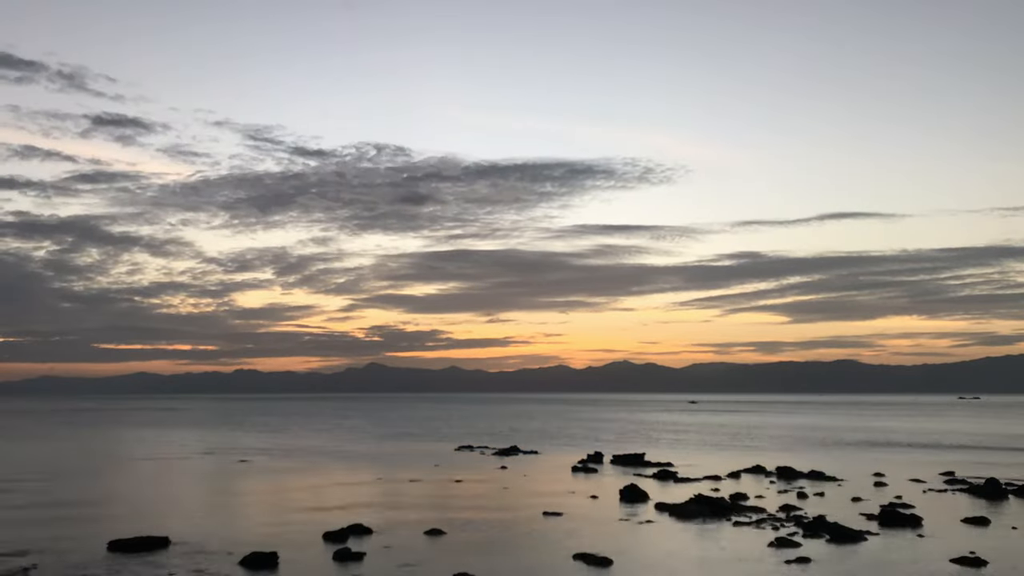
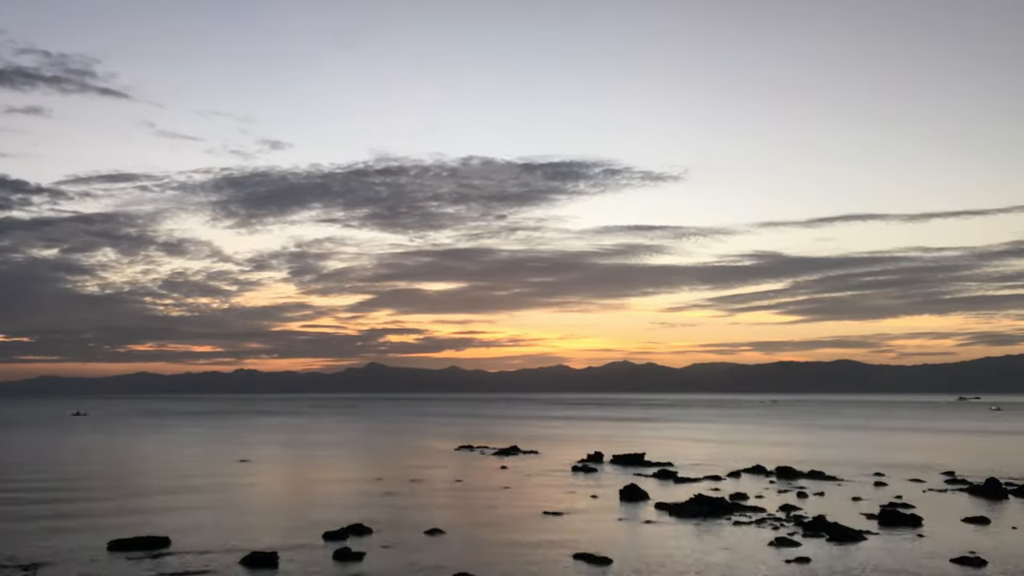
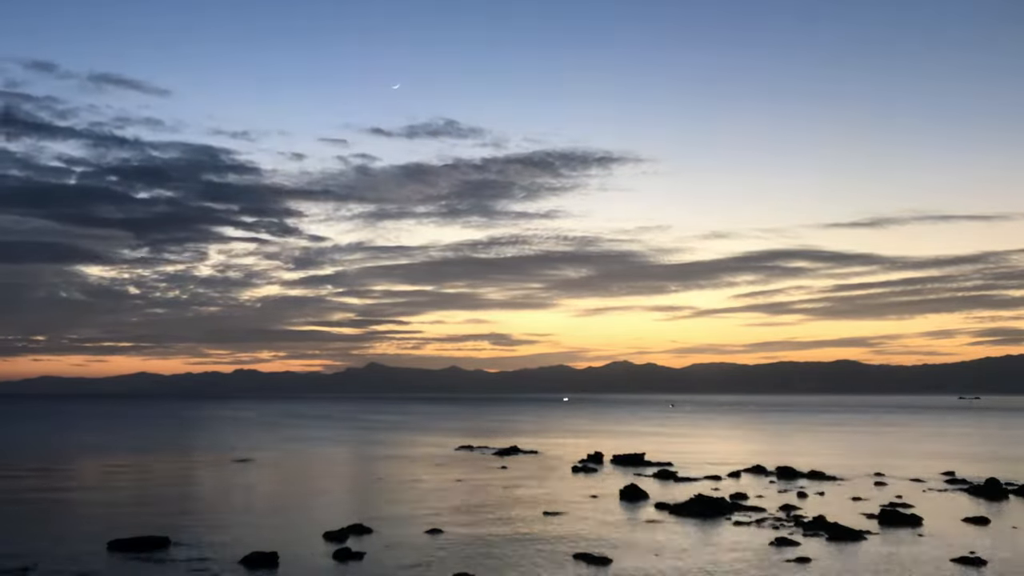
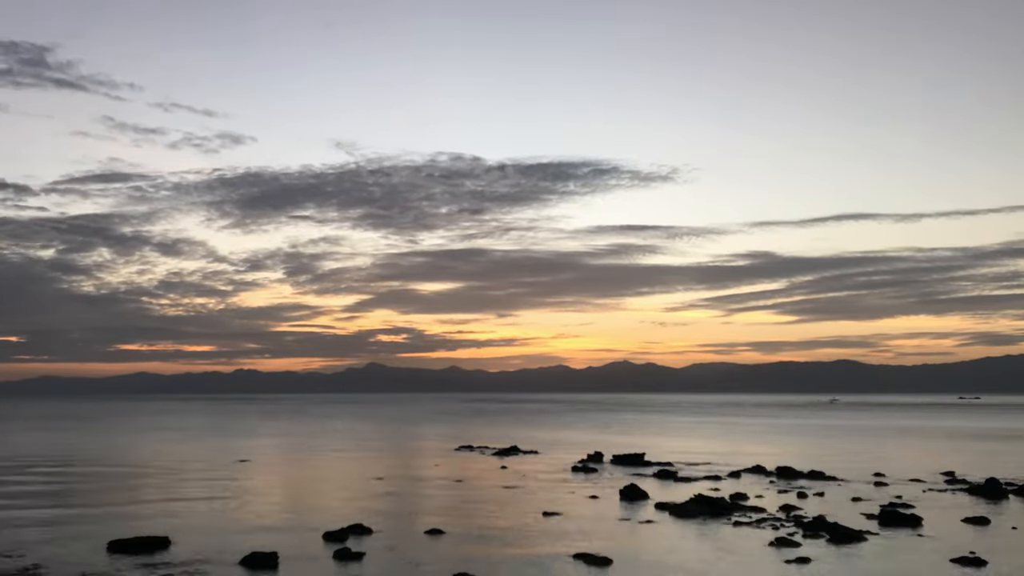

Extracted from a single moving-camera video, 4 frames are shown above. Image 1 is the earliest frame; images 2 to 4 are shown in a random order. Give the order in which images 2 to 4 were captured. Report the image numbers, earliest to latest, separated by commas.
4, 2, 3
